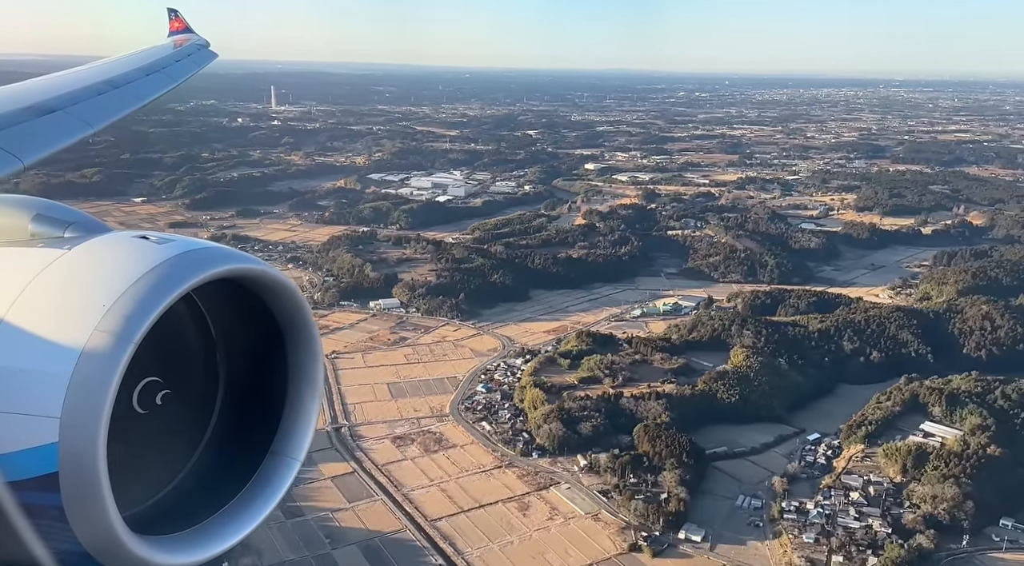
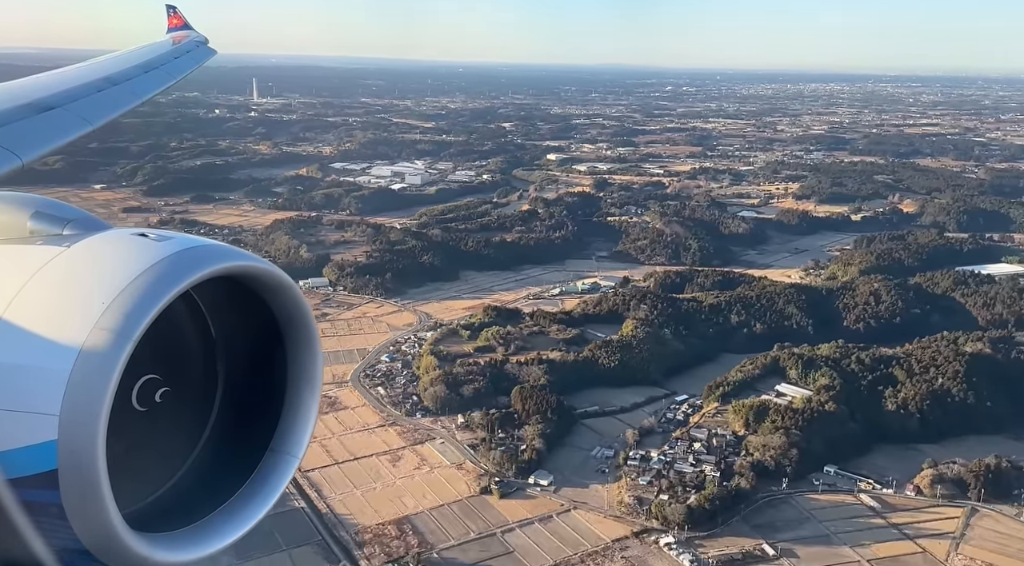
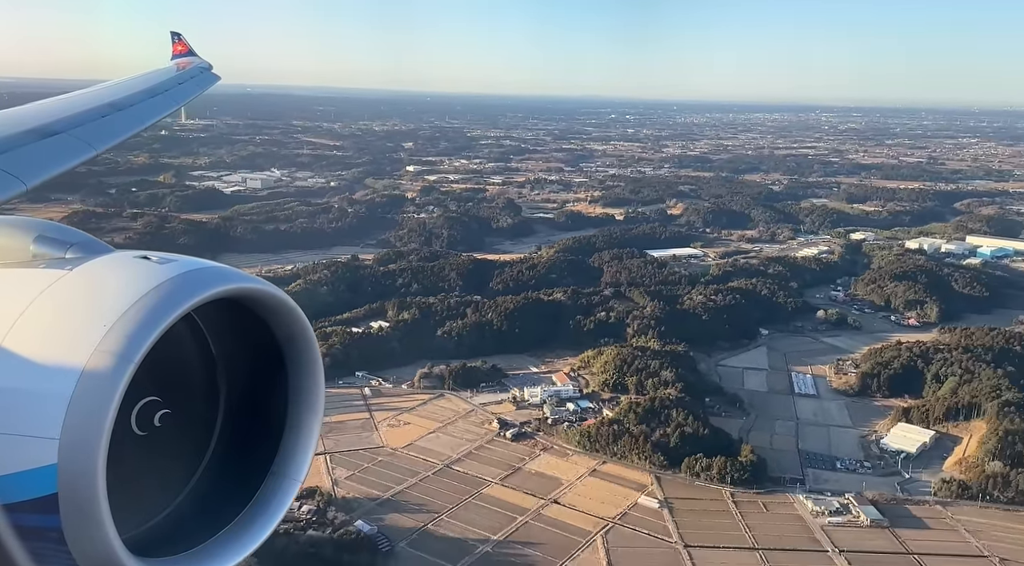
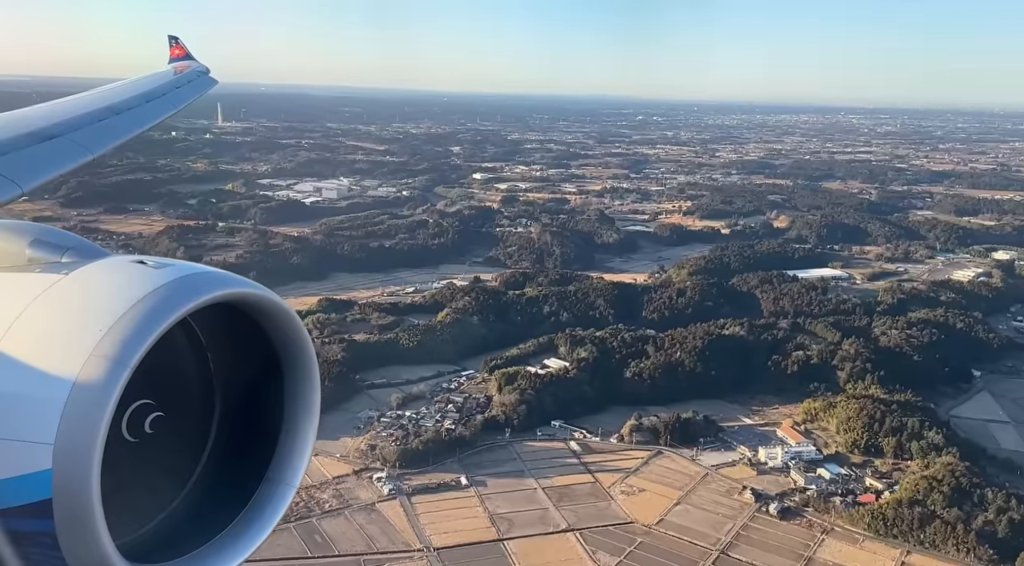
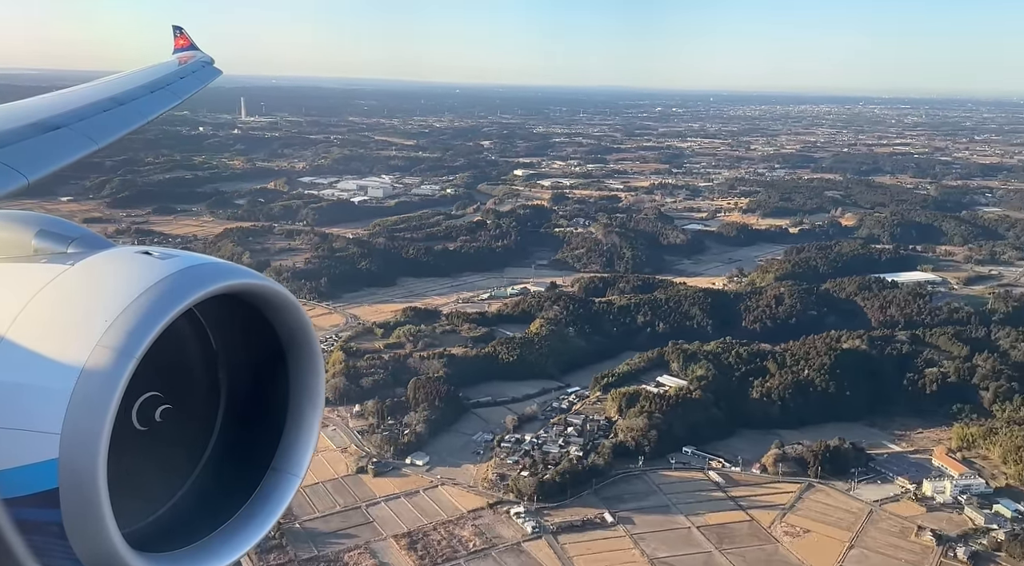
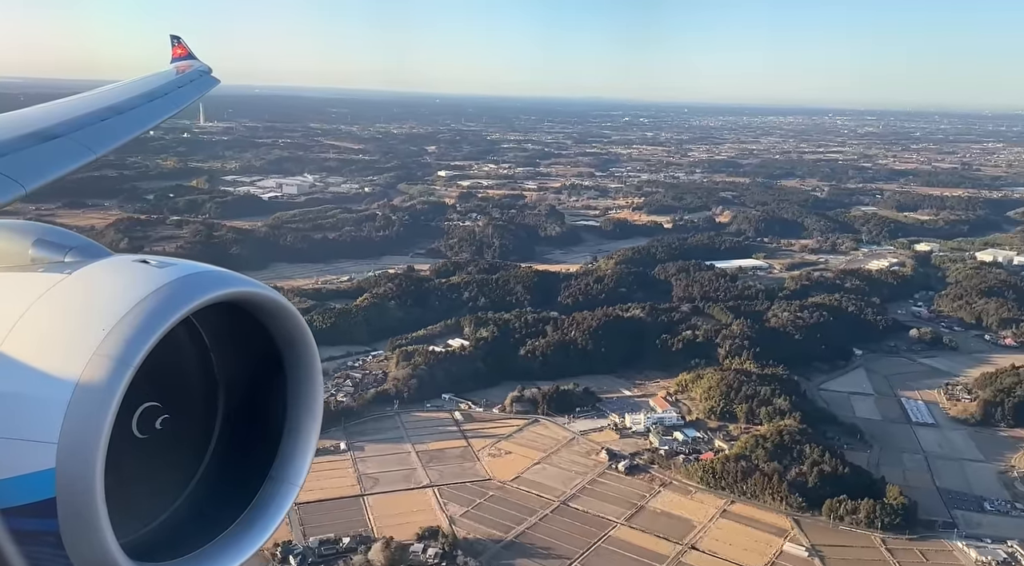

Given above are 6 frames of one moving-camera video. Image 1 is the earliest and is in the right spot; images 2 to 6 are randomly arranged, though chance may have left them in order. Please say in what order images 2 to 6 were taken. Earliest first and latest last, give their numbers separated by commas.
2, 5, 4, 6, 3
